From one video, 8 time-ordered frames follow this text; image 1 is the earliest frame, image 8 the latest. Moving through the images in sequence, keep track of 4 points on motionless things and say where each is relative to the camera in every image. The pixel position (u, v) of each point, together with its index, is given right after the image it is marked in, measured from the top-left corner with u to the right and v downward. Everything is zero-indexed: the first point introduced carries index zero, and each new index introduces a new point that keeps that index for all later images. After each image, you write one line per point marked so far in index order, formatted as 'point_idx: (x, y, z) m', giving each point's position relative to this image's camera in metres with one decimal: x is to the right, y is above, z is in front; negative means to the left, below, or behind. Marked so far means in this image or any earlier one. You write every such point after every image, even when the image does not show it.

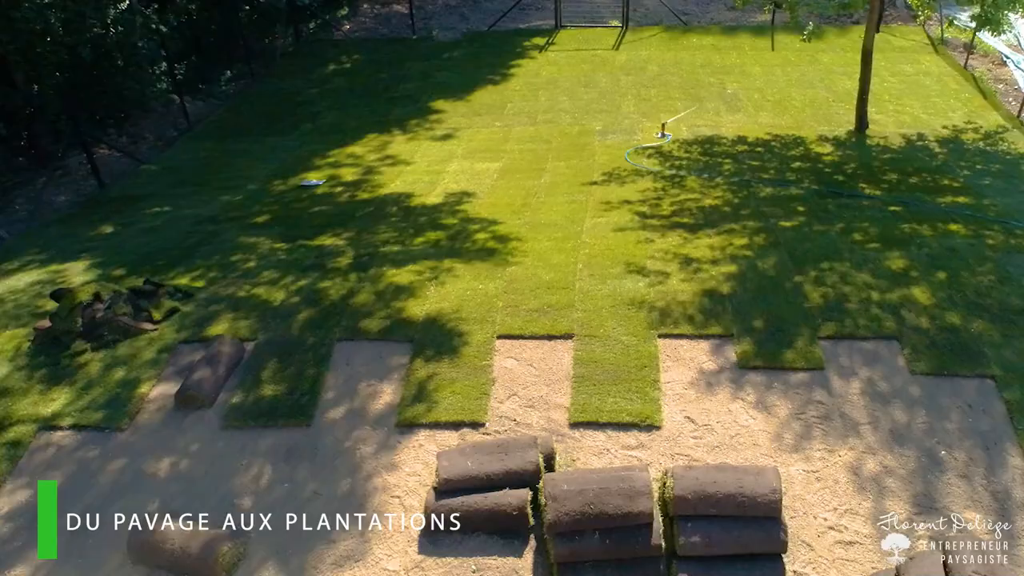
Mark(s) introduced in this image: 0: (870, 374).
0: (+2.5, -0.6, +6.4) m
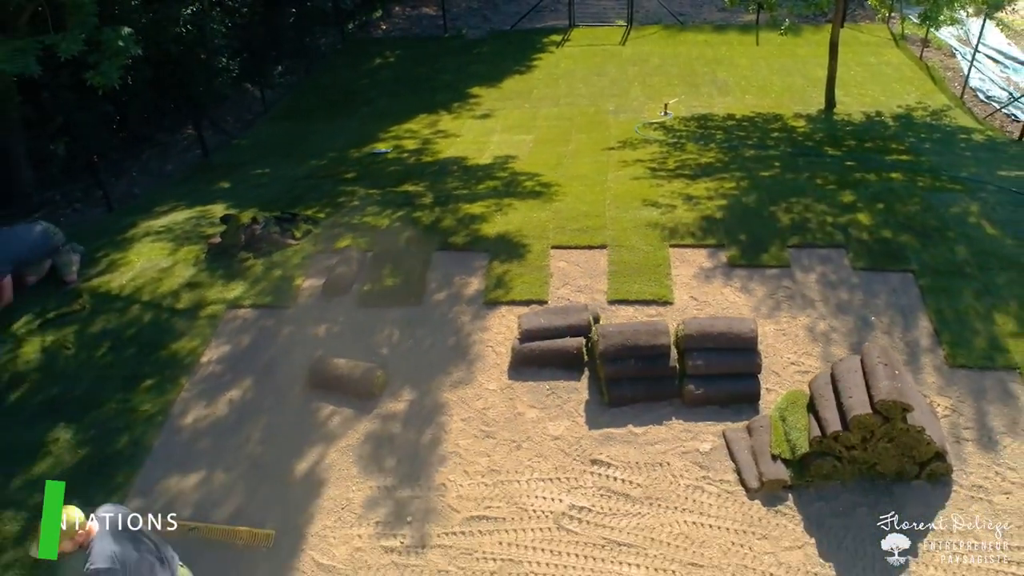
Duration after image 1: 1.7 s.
0: (+3.0, +0.2, +8.8) m
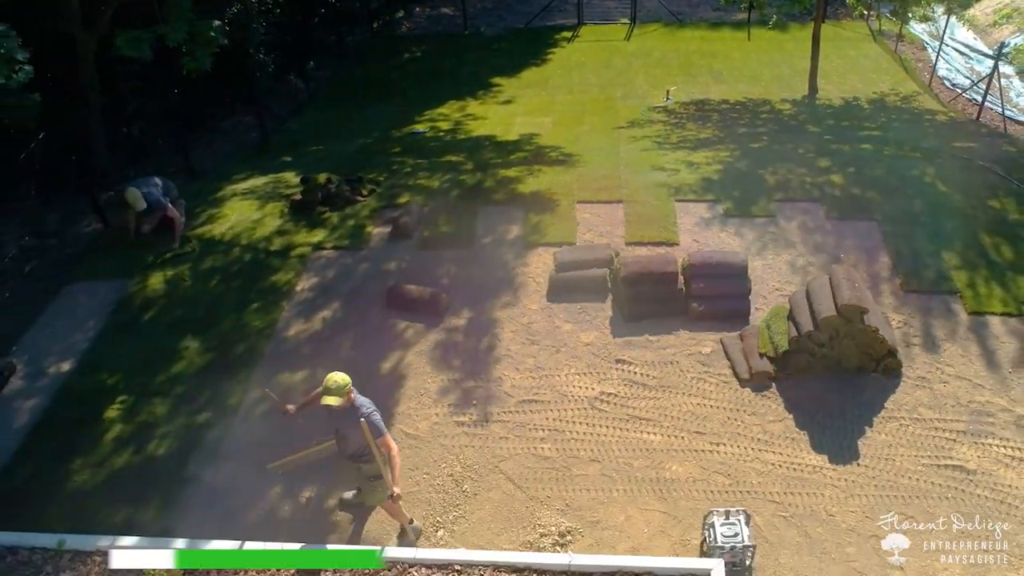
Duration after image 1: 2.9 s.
0: (+3.3, +0.8, +10.6) m
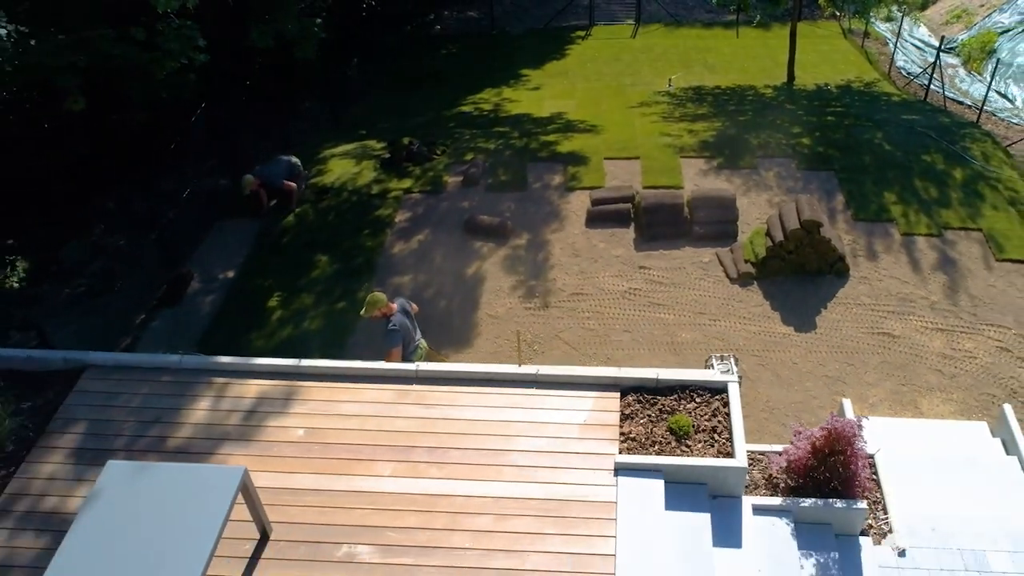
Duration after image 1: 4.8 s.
0: (+4.0, +1.8, +13.7) m
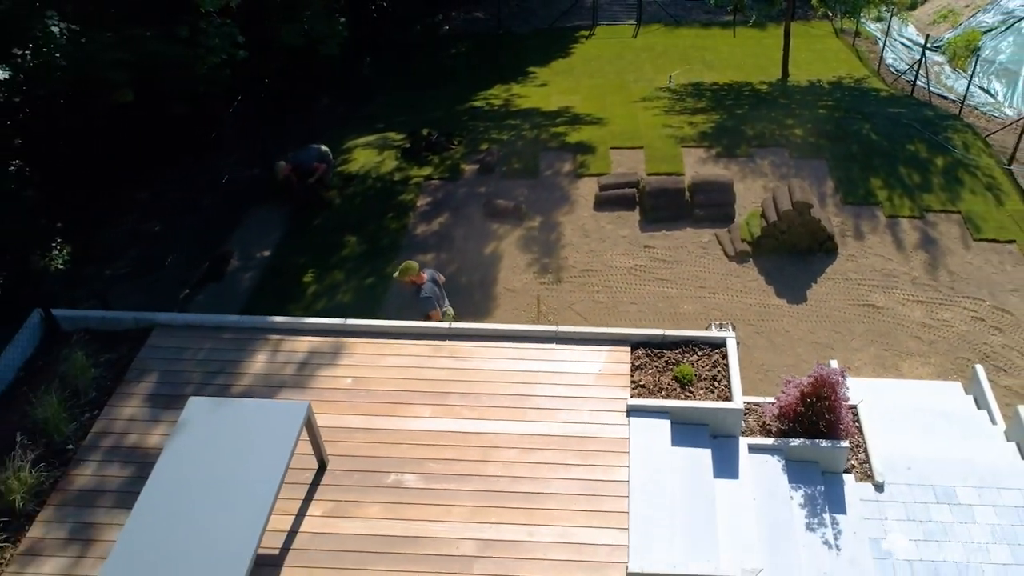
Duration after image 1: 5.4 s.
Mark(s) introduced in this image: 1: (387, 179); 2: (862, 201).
0: (+4.2, +2.1, +14.7) m
1: (-1.9, +1.7, +14.4) m
2: (+5.2, +1.3, +13.6) m
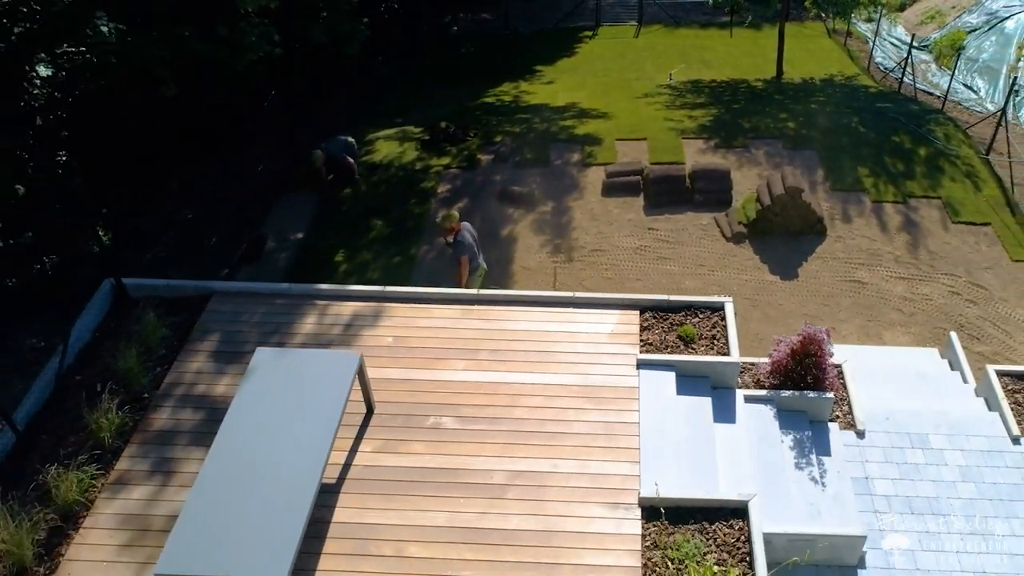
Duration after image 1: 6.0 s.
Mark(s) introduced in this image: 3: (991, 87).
0: (+4.4, +2.4, +15.8) m
1: (-1.7, +2.0, +15.4) m
2: (+5.4, +1.6, +14.7) m
3: (+10.1, +4.2, +19.4) m
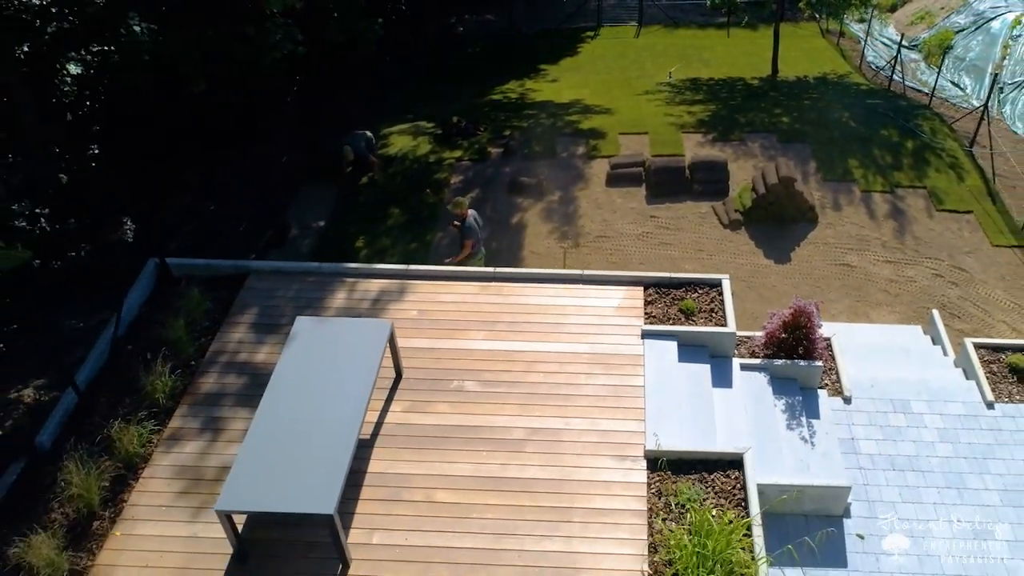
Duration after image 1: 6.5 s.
0: (+4.5, +2.6, +16.6) m
1: (-1.6, +2.2, +16.3) m
2: (+5.6, +1.9, +15.6) m
3: (+10.2, +4.5, +20.3) m
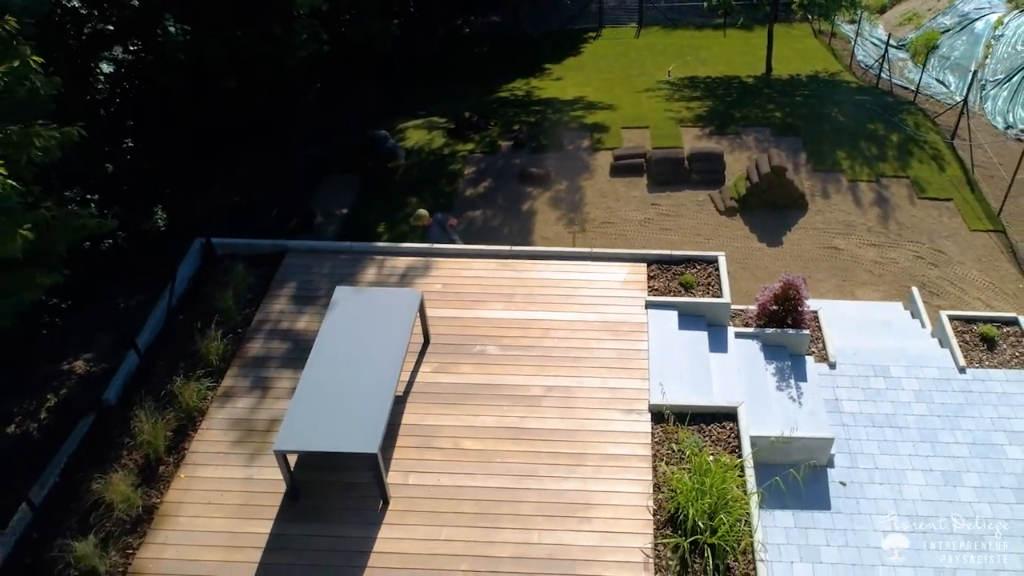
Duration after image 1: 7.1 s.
0: (+4.7, +2.9, +17.7) m
1: (-1.4, +2.5, +17.3) m
2: (+5.7, +2.2, +16.6) m
3: (+10.4, +4.8, +21.3) m
